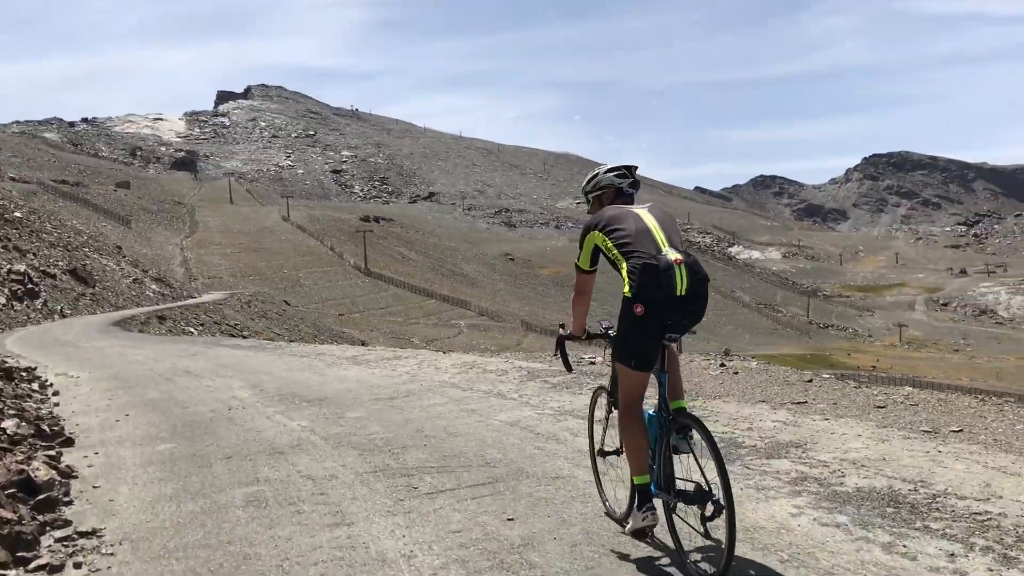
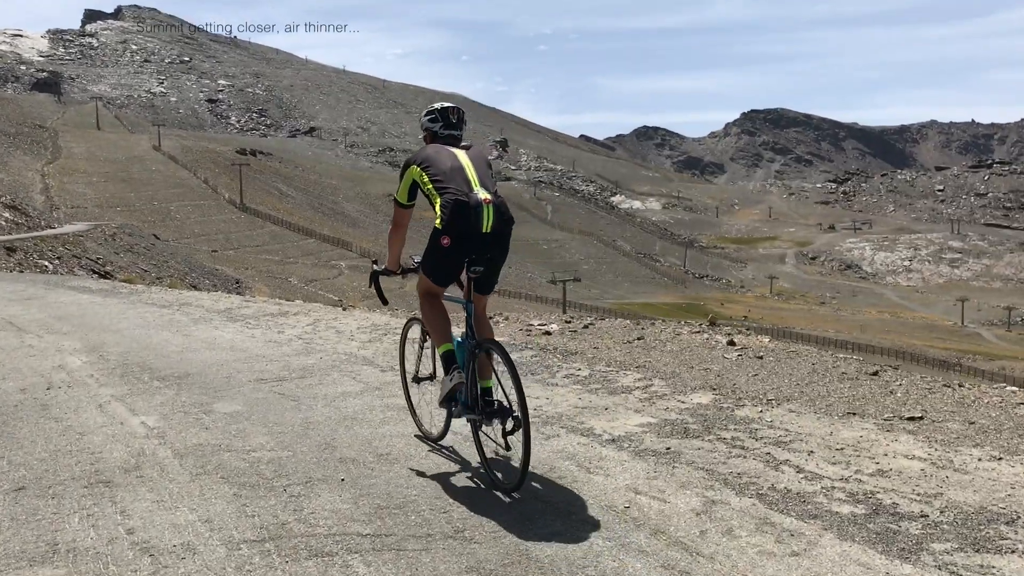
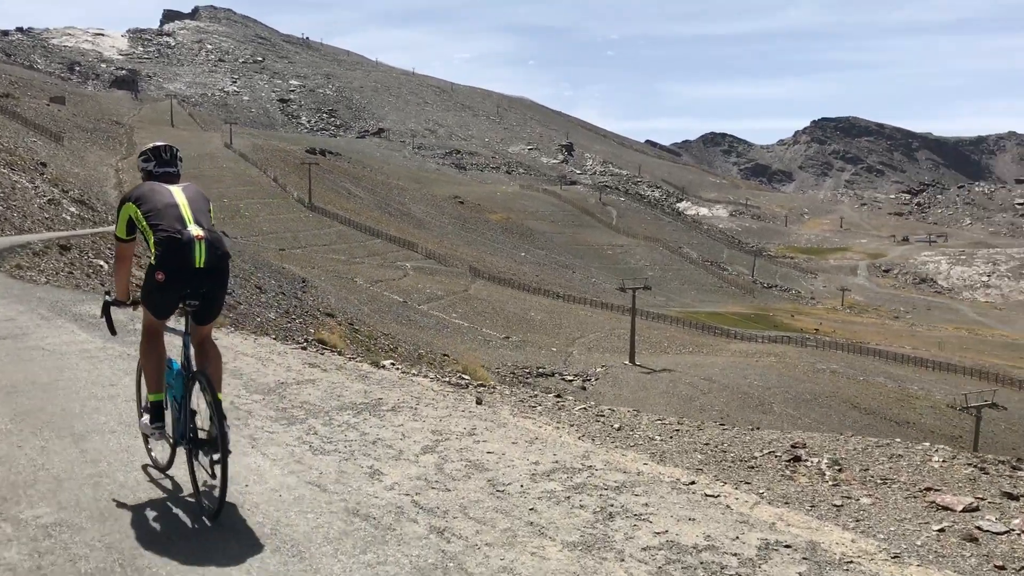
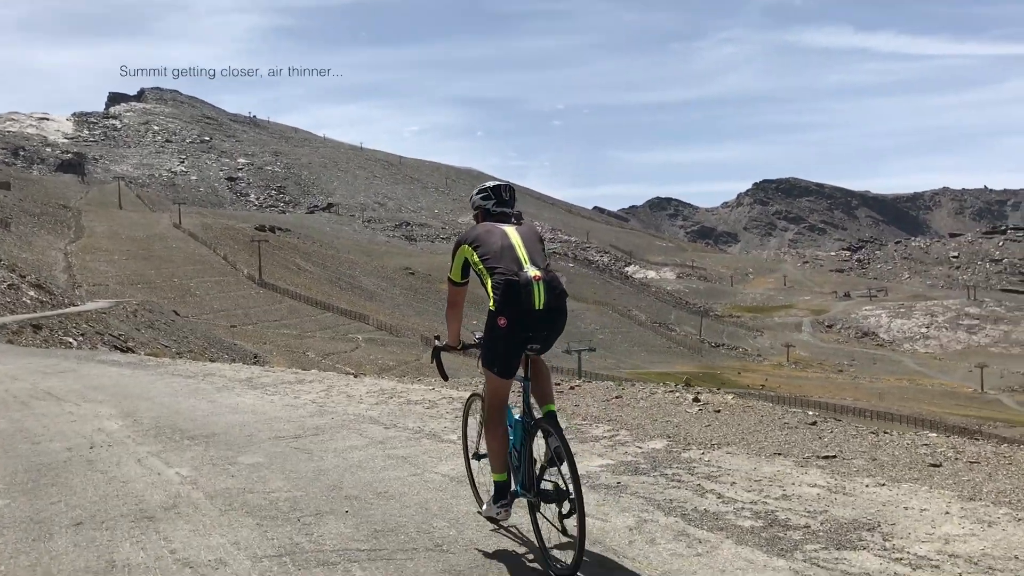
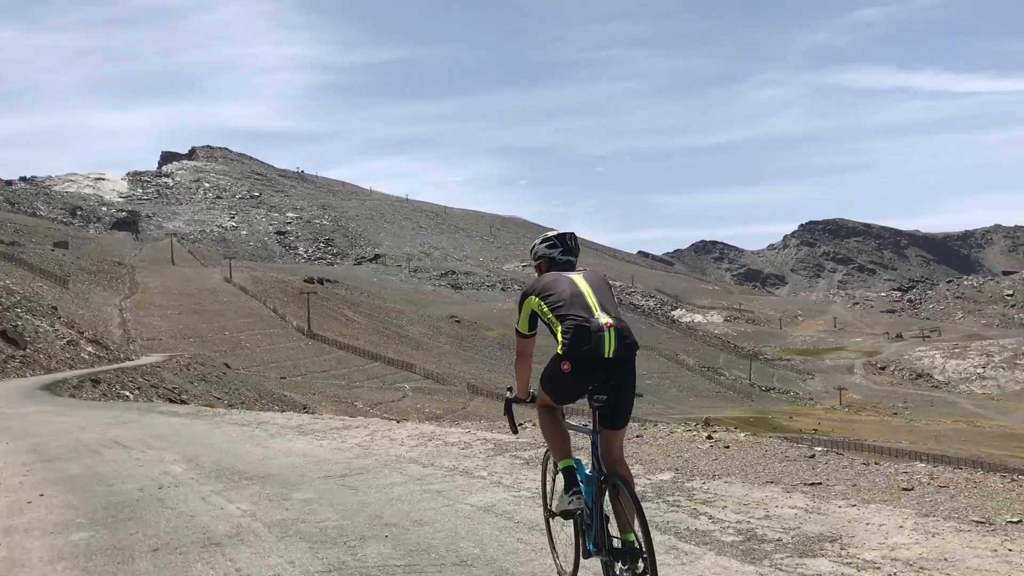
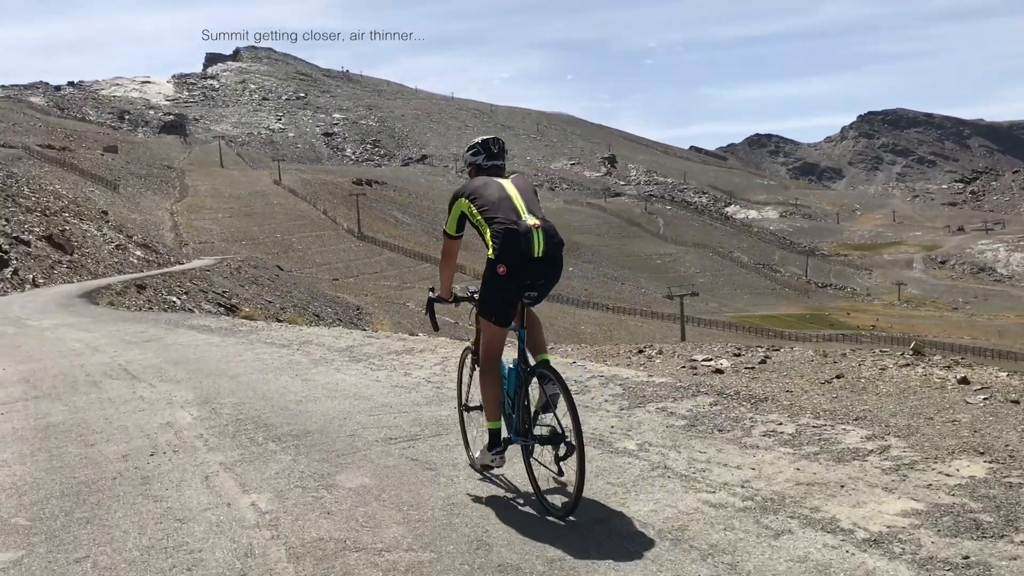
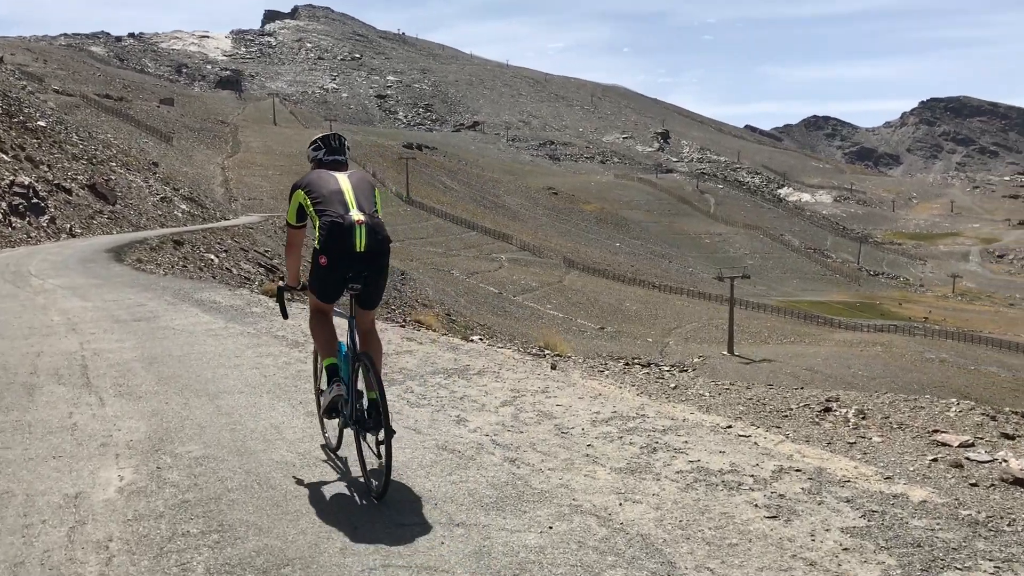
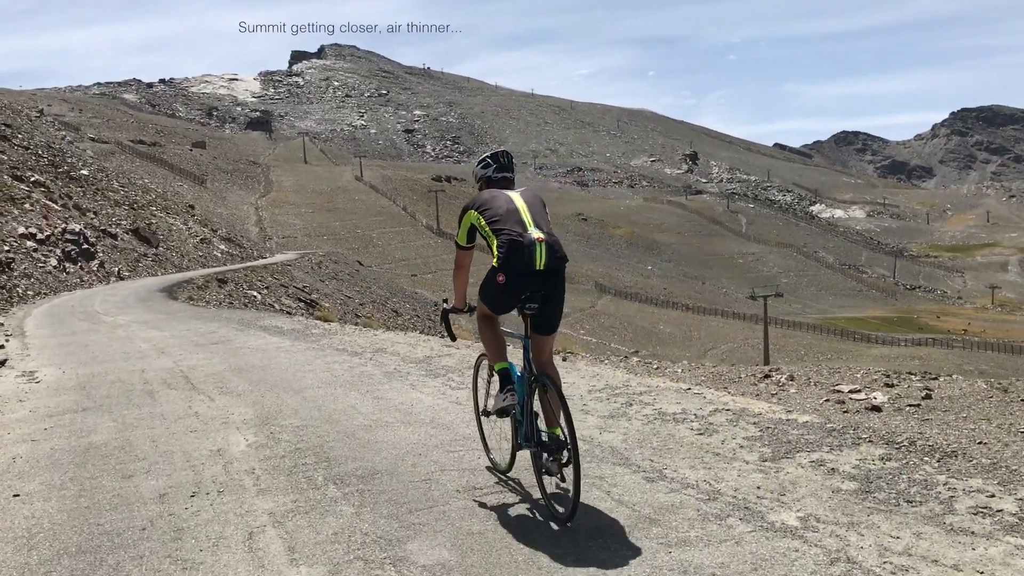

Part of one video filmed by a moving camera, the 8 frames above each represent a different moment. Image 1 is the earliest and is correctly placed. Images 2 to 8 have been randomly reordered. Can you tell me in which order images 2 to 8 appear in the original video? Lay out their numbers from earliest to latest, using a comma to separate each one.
5, 4, 2, 6, 8, 7, 3
